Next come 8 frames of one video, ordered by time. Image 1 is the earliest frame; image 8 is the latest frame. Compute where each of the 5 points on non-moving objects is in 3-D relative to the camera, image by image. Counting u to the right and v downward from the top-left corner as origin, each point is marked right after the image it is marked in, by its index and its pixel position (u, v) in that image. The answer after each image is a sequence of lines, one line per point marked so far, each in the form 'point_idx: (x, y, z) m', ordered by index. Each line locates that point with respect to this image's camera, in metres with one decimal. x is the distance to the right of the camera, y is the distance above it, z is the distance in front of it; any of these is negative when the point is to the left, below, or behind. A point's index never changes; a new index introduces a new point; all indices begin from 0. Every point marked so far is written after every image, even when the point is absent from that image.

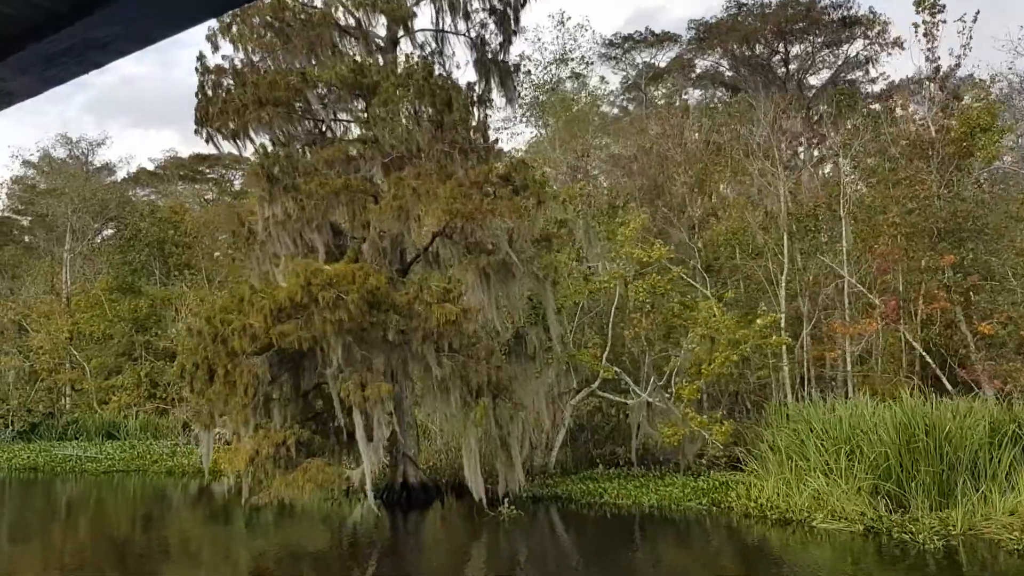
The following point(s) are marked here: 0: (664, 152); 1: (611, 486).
0: (+2.5, +2.2, +15.4) m
1: (+1.2, -2.2, +10.6) m
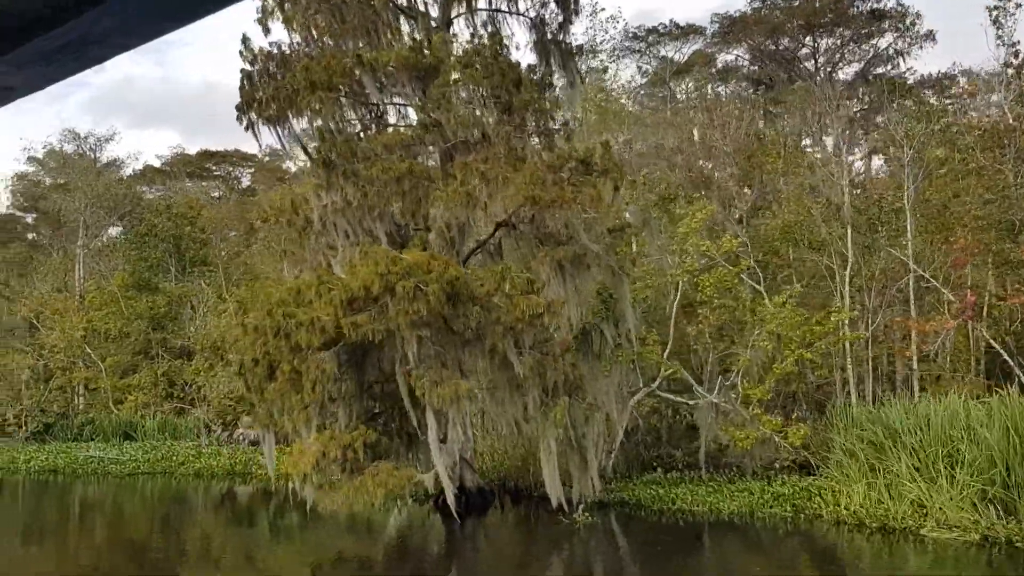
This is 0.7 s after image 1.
0: (+3.1, +2.3, +14.9) m
1: (+1.8, -2.2, +10.1) m
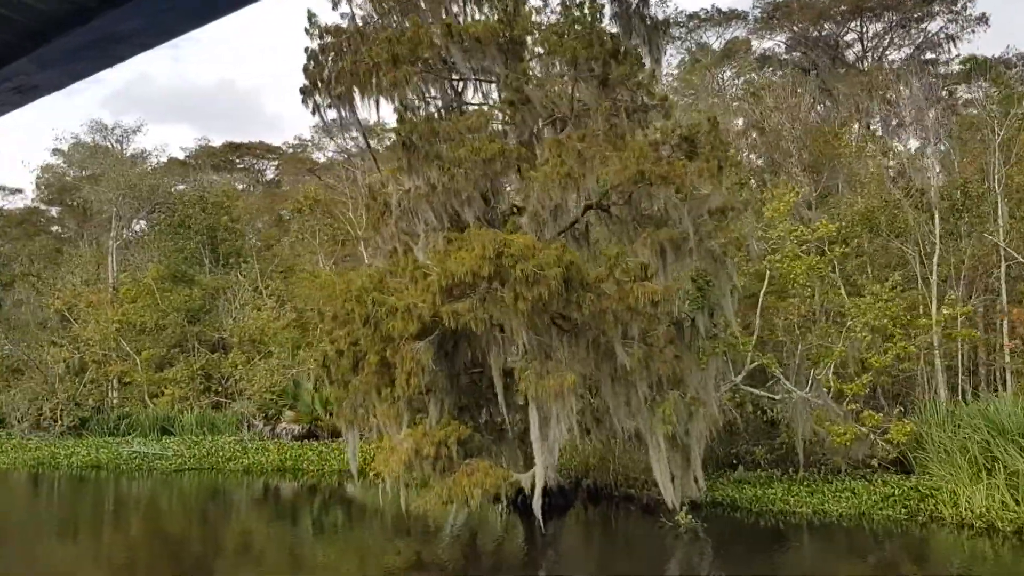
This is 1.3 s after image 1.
0: (+4.0, +2.4, +14.3) m
1: (+2.6, -2.0, +9.6) m
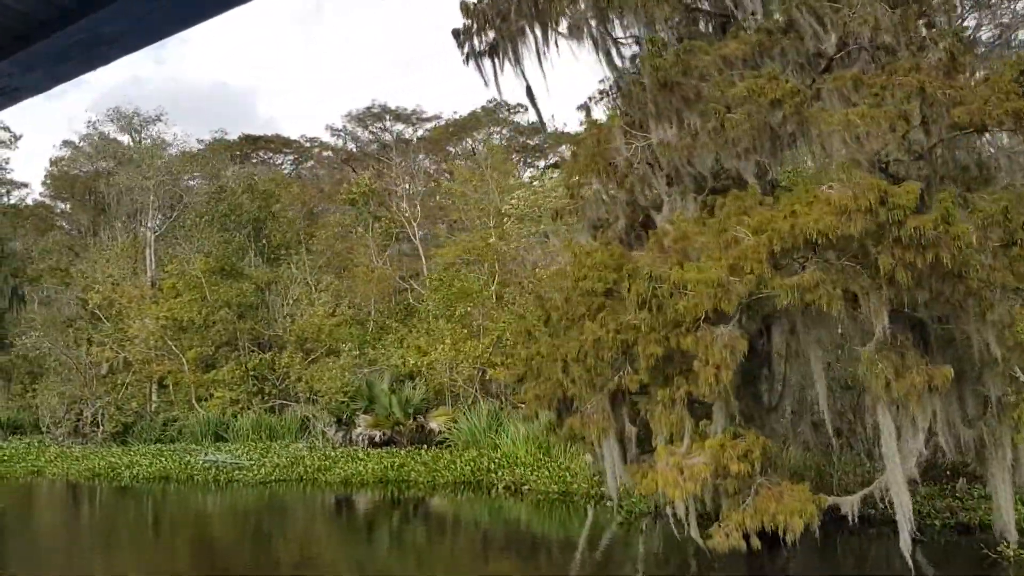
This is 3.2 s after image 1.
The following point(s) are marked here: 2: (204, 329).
0: (+5.7, +2.6, +12.8) m
1: (+4.4, -1.9, +8.1) m
2: (-6.3, -0.8, +19.3) m
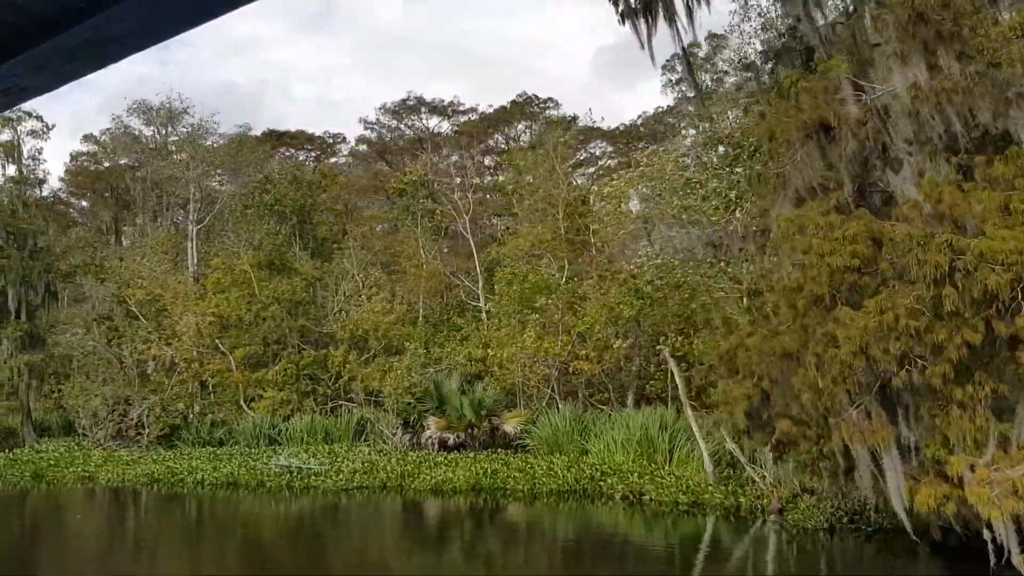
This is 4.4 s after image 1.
0: (+6.9, +2.7, +11.8) m
1: (+5.6, -1.8, +7.1) m
2: (-5.1, -0.7, +18.4) m
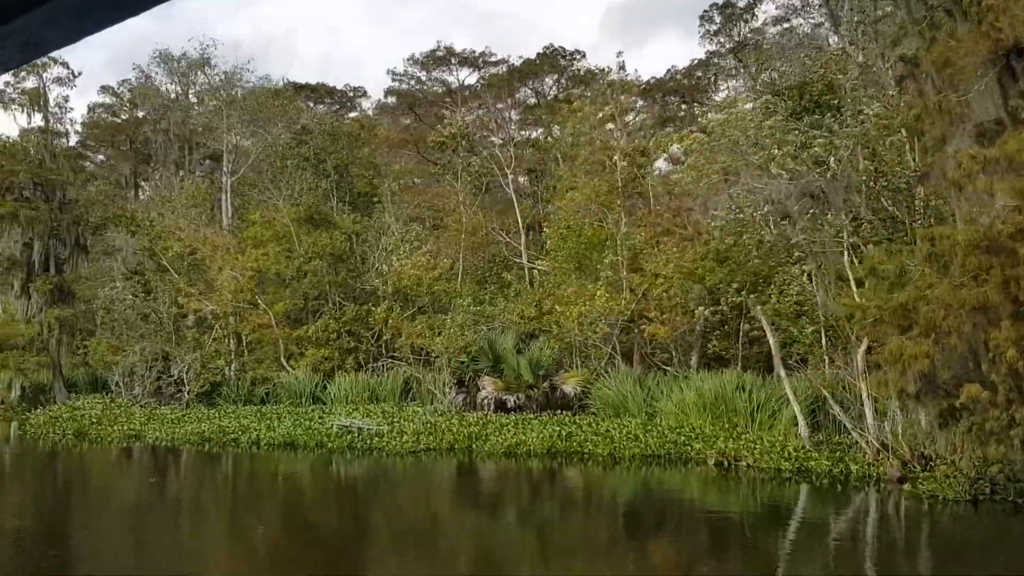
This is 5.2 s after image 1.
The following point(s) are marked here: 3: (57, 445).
0: (+7.8, +3.2, +11.1) m
1: (+6.5, -1.5, +6.5) m
2: (-4.2, +0.1, +17.8) m
3: (-6.9, -2.4, +14.4) m
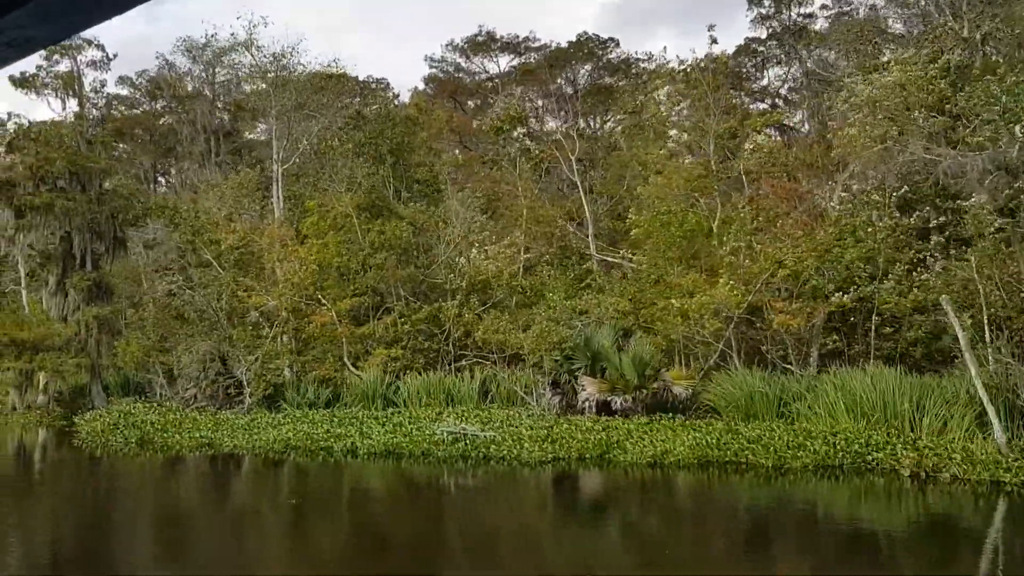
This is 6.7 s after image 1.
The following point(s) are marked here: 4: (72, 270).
0: (+9.2, +3.3, +9.9) m
1: (+7.9, -1.3, +5.3) m
2: (-2.8, +0.2, +16.5) m
3: (-5.5, -2.3, +13.2) m
4: (-8.8, +0.4, +18.8) m
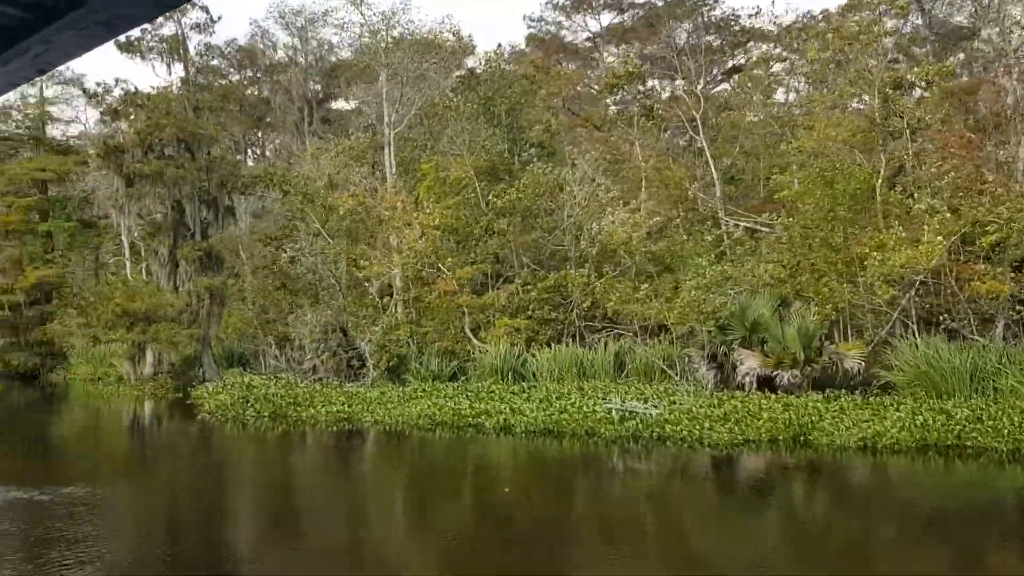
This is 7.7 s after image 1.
0: (+10.9, +3.7, +8.2) m
1: (+9.3, -1.1, +3.8) m
2: (-0.6, +0.8, +15.7) m
3: (-3.5, -1.9, +12.6) m
4: (-6.4, +1.0, +18.4) m
